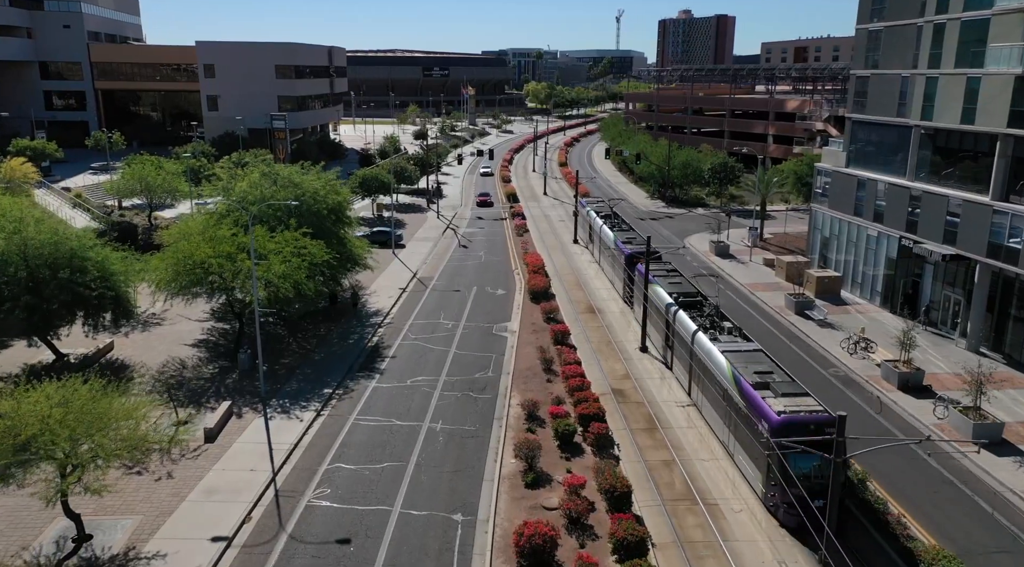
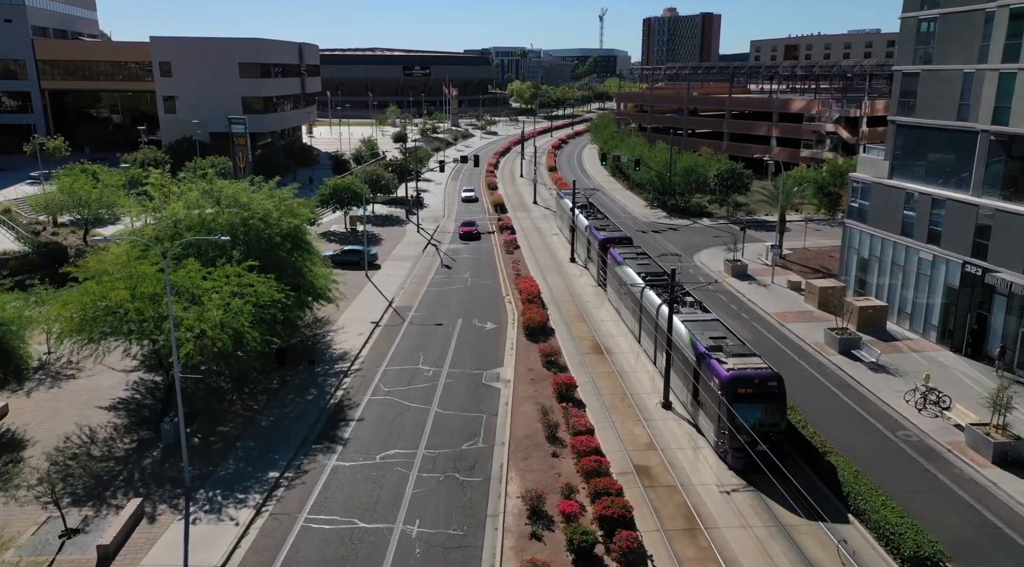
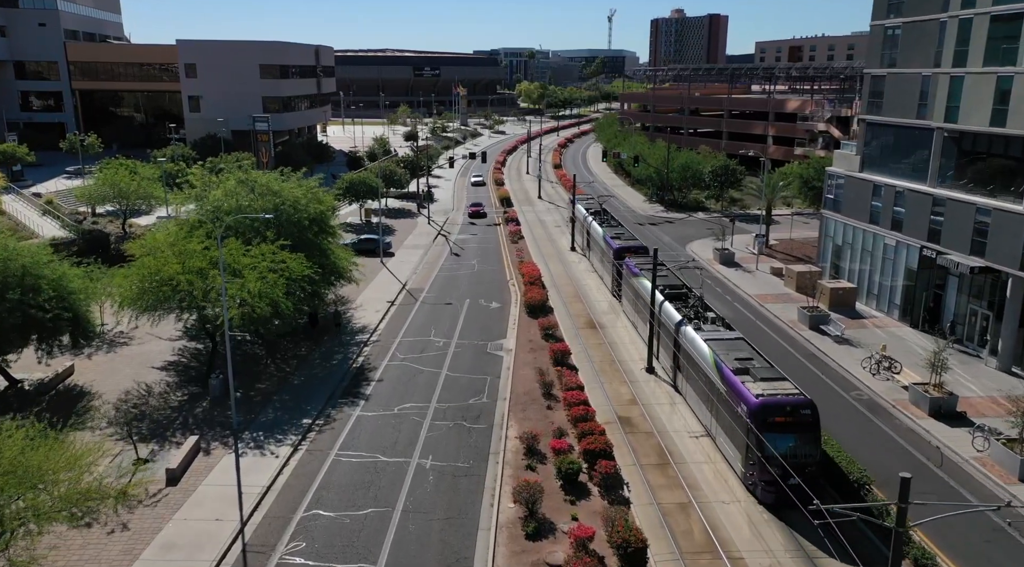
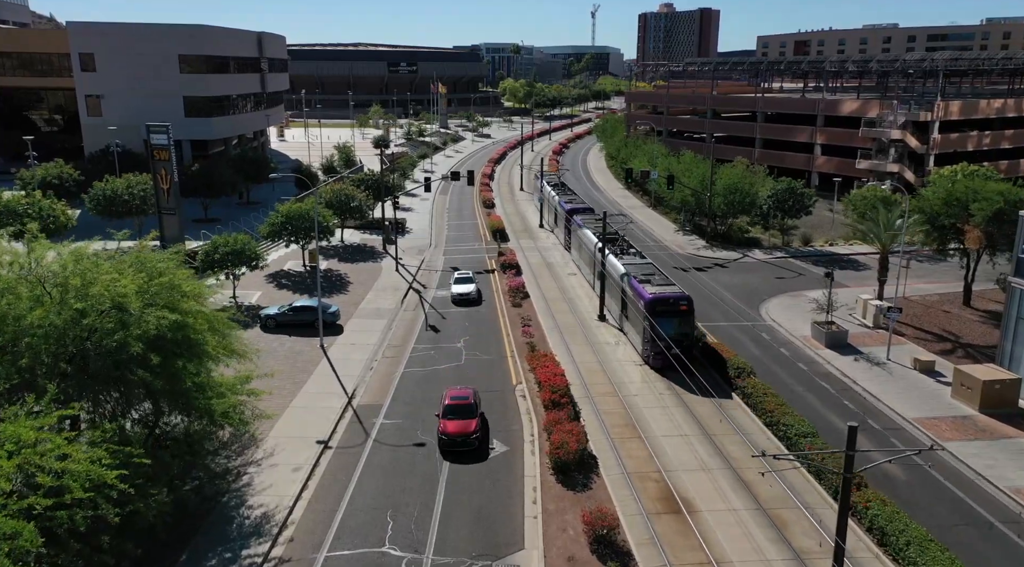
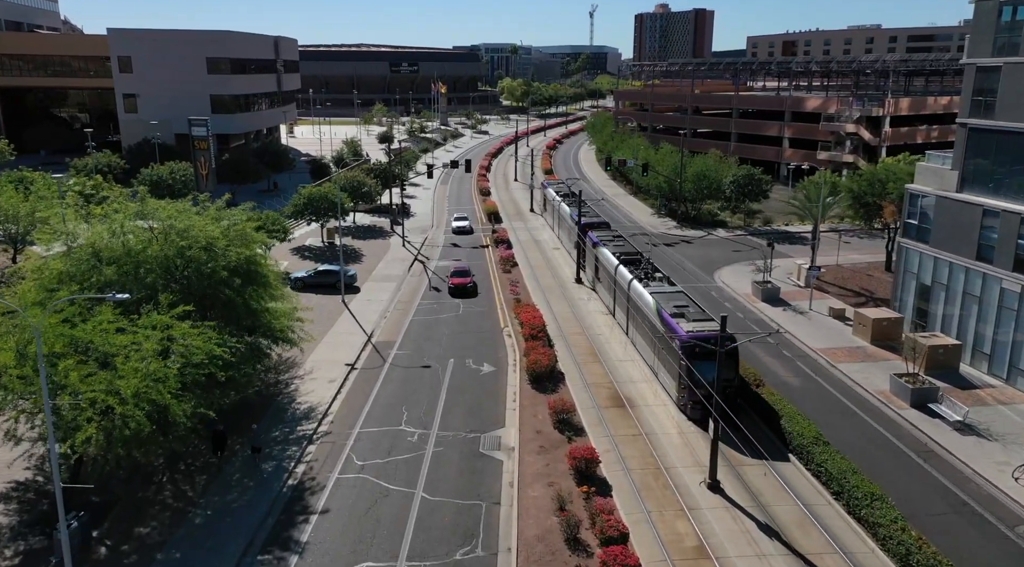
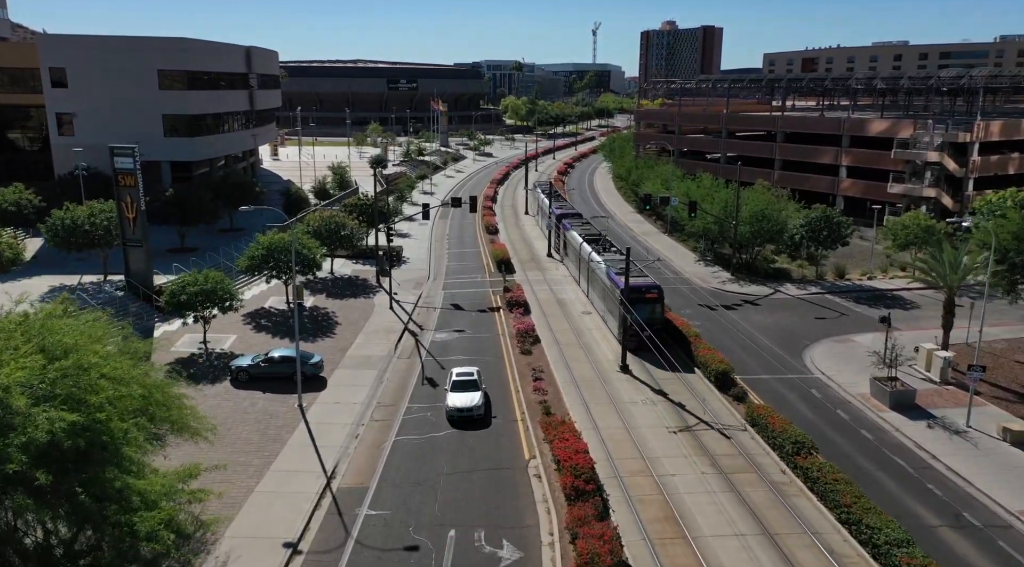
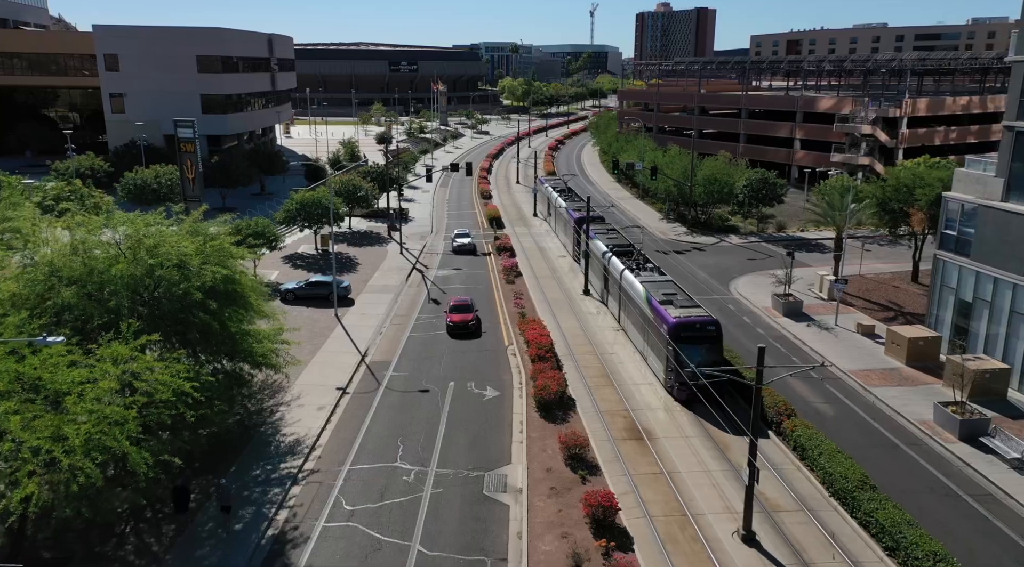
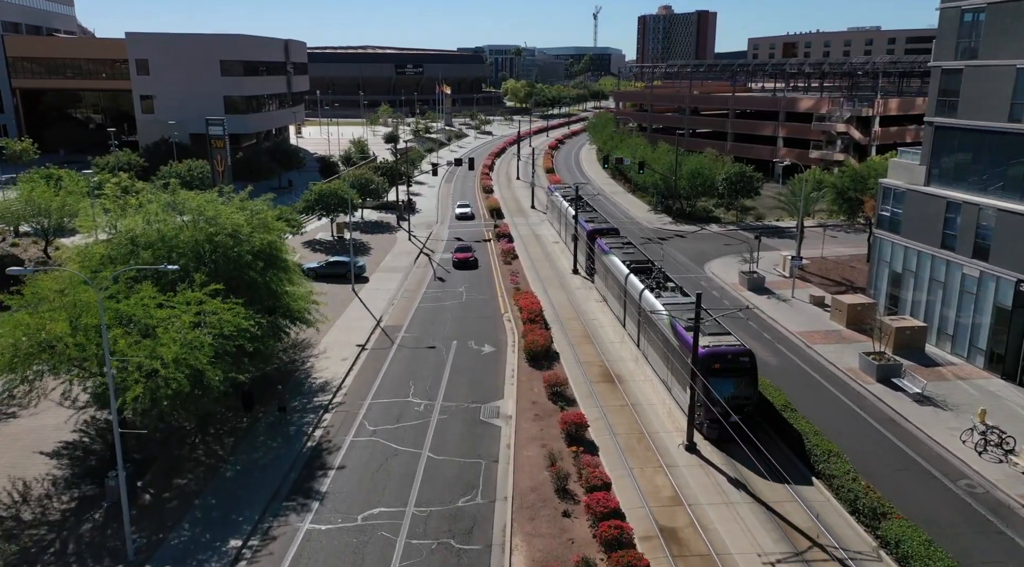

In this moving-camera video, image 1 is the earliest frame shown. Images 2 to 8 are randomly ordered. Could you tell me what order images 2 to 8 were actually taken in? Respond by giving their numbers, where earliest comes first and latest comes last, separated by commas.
3, 2, 8, 5, 7, 4, 6
